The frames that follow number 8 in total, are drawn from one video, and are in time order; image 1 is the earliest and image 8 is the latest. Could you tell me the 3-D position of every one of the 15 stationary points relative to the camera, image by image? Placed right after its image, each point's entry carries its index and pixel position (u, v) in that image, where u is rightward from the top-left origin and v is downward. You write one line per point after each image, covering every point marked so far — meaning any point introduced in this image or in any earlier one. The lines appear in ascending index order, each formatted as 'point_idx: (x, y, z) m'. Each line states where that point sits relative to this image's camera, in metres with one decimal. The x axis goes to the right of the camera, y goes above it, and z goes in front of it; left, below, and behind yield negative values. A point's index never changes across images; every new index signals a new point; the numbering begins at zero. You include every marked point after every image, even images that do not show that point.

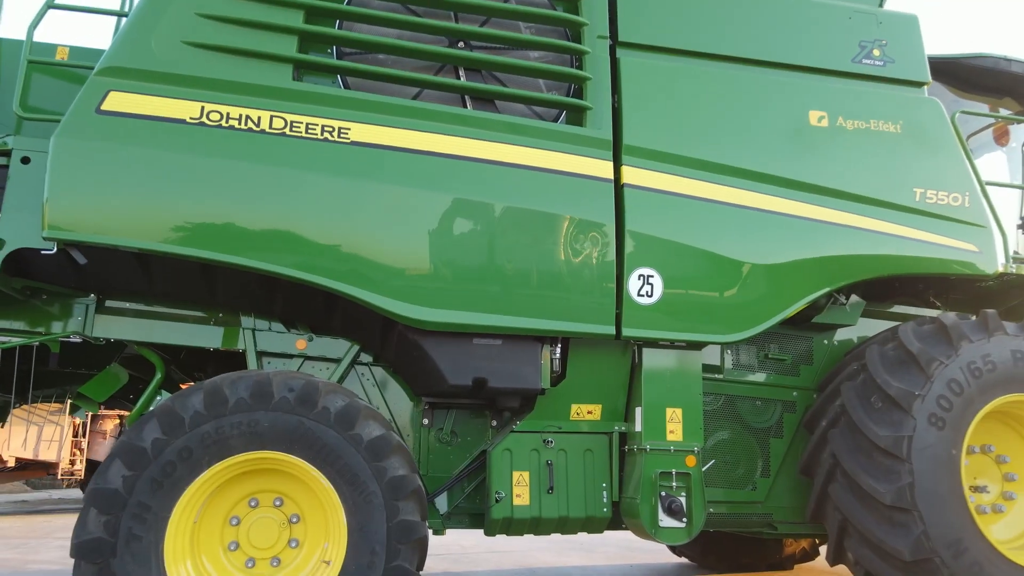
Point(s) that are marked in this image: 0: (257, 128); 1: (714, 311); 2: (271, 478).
0: (-1.1, +0.7, +2.9) m
1: (+1.0, -0.1, +3.2) m
2: (-0.9, -0.7, +2.6) m
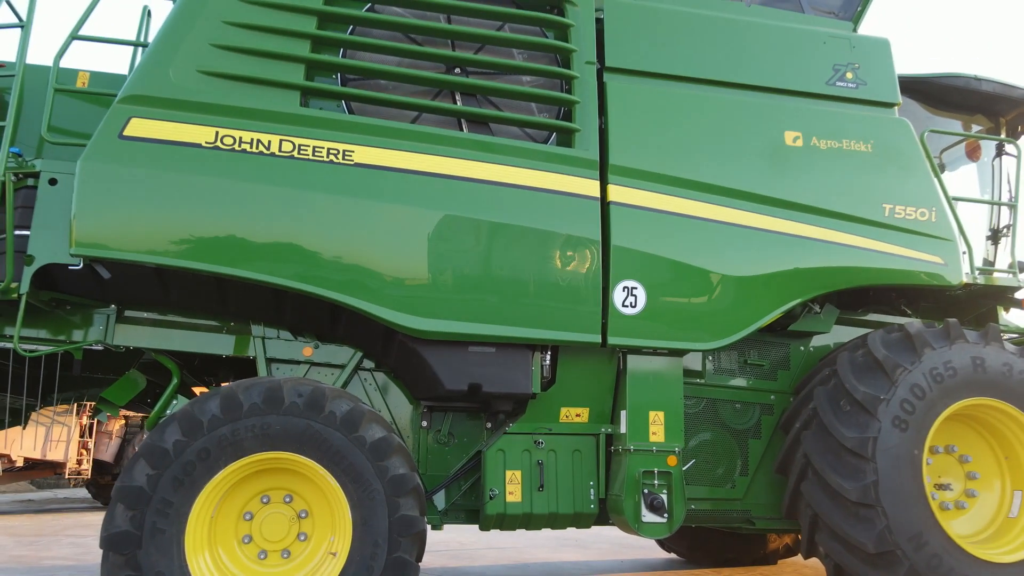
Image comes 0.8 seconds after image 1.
0: (-1.1, +0.6, +3.1) m
1: (+0.9, -0.2, +3.4) m
2: (-1.0, -0.8, +2.8) m
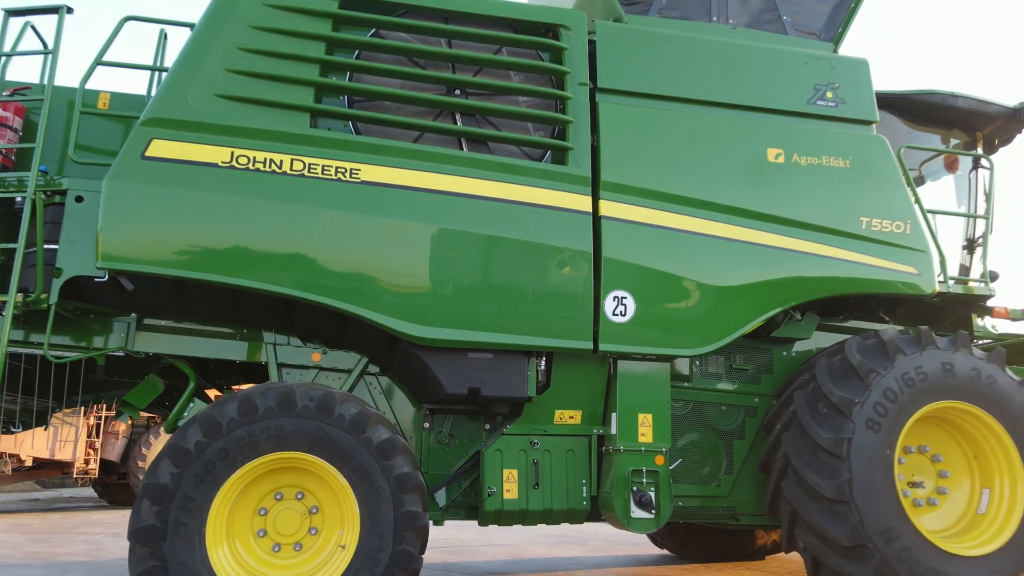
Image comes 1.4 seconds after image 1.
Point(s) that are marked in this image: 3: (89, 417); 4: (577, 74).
0: (-1.1, +0.6, +3.3) m
1: (+0.9, -0.2, +3.6) m
2: (-1.0, -0.8, +3.0) m
3: (-5.4, -1.6, +8.7) m
4: (+0.4, +1.2, +3.8) m
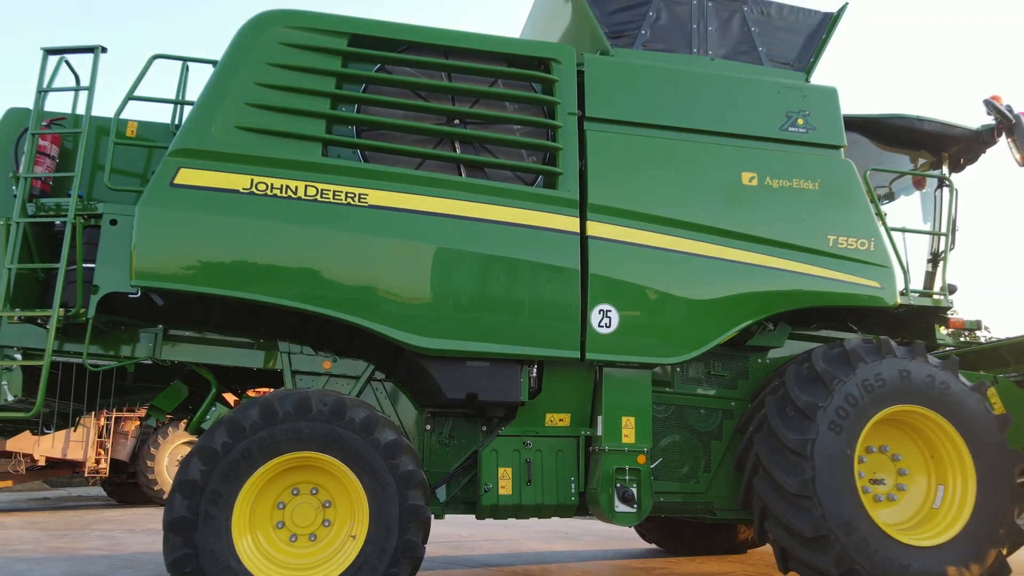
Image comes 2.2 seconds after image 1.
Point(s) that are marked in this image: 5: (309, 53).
0: (-1.2, +0.5, +3.7) m
1: (+0.9, -0.3, +4.0) m
2: (-1.0, -0.9, +3.4) m
3: (-5.4, -1.7, +9.0) m
4: (+0.3, +1.1, +4.1) m
5: (-1.2, +1.3, +3.9) m
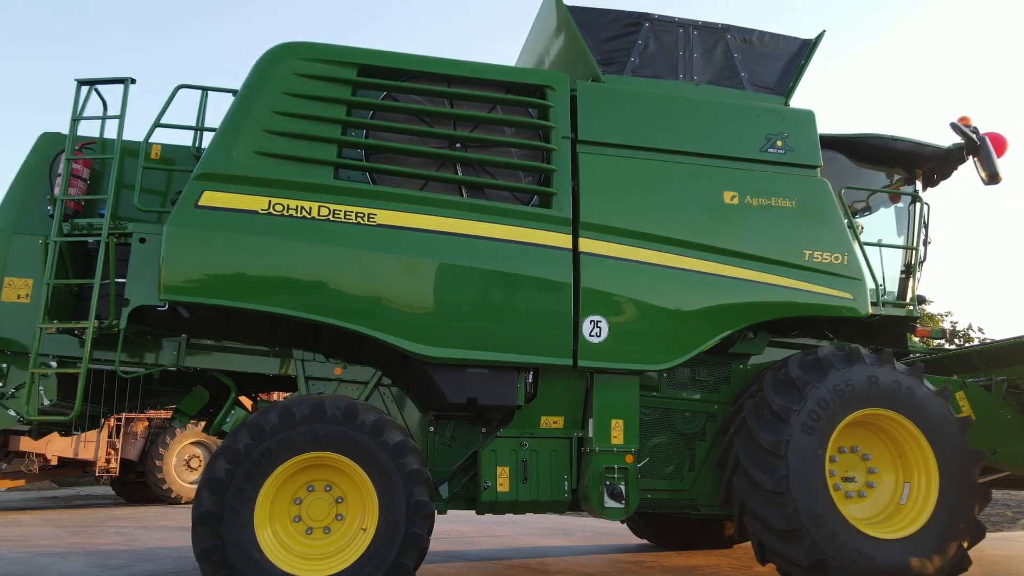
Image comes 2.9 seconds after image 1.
0: (-1.2, +0.4, +4.0) m
1: (+0.9, -0.4, +4.3) m
2: (-1.0, -1.0, +3.7) m
3: (-5.5, -1.8, +9.3) m
4: (+0.3, +1.0, +4.4) m
5: (-1.2, +1.3, +4.2) m
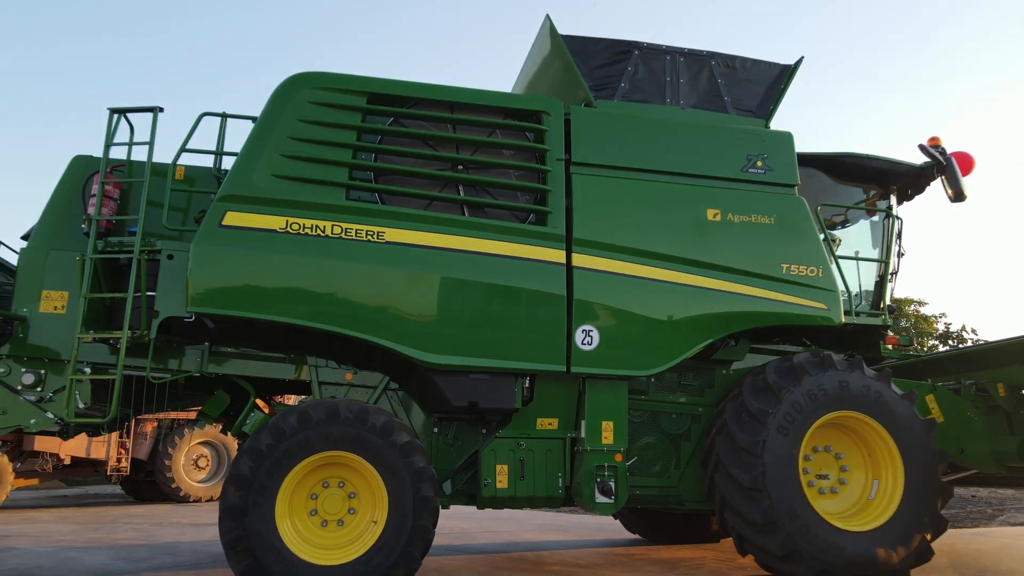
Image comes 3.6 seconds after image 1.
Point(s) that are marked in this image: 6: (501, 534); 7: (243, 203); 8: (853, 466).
0: (-1.2, +0.3, +4.3) m
1: (+0.8, -0.4, +4.6) m
2: (-1.0, -1.1, +4.0) m
3: (-5.5, -1.9, +9.7) m
4: (+0.3, +1.0, +4.8) m
5: (-1.2, +1.2, +4.5) m
6: (-0.1, -2.5, +6.8) m
7: (-1.7, +0.5, +4.3) m
8: (+2.3, -1.2, +4.7) m
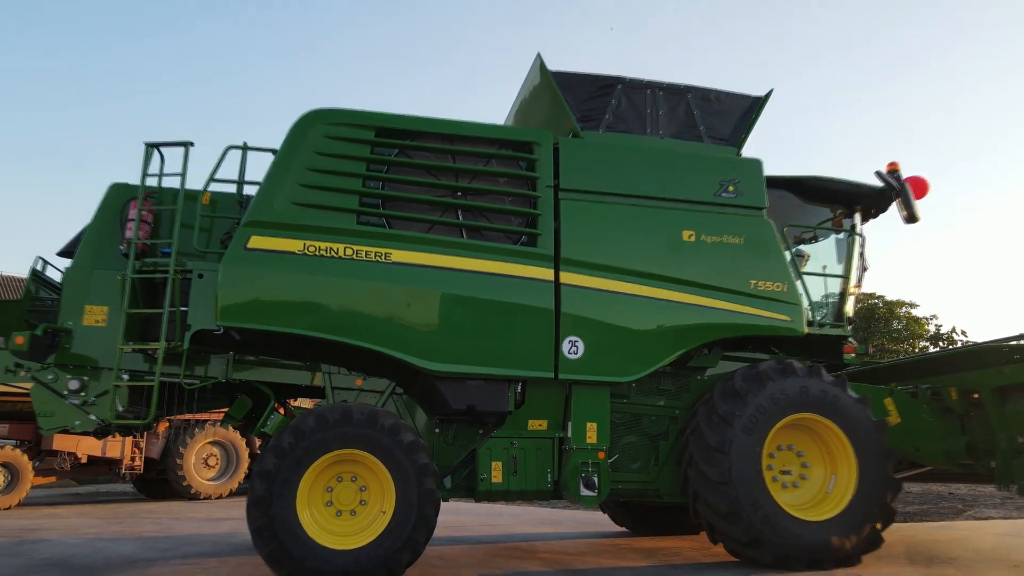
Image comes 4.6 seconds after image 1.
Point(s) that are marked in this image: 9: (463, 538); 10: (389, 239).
0: (-1.2, +0.2, +4.8) m
1: (+0.8, -0.6, +5.1) m
2: (-1.1, -1.2, +4.5) m
3: (-5.5, -2.0, +10.2) m
4: (+0.3, +0.9, +5.3) m
5: (-1.2, +1.1, +5.0) m
6: (-0.2, -2.6, +7.3) m
7: (-1.7, +0.4, +4.8) m
8: (+2.3, -1.3, +5.2) m
9: (-0.5, -2.4, +6.6) m
10: (-0.9, +0.4, +4.9) m
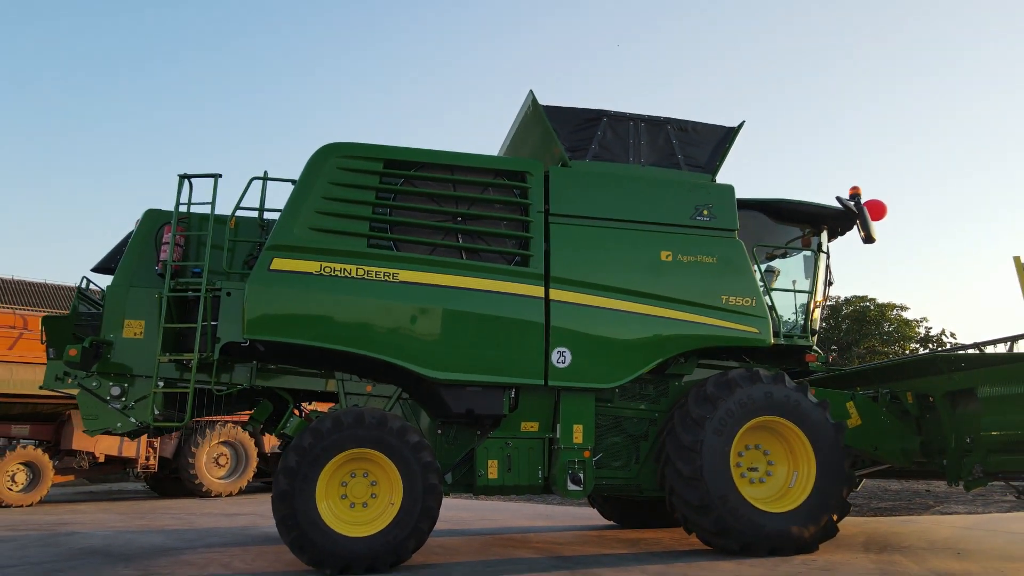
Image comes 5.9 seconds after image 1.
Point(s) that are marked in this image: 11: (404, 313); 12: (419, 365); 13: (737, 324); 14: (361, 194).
0: (-1.3, +0.1, +5.4) m
1: (+0.8, -0.7, +5.7) m
2: (-1.1, -1.3, +5.1) m
3: (-5.6, -2.1, +10.8) m
4: (+0.2, +0.7, +5.9) m
5: (-1.3, +0.9, +5.6) m
6: (-0.2, -2.7, +7.9) m
7: (-1.8, +0.3, +5.4) m
8: (+2.2, -1.5, +5.8) m
9: (-0.5, -2.5, +7.2) m
10: (-0.9, +0.2, +5.5) m
11: (-0.9, -0.2, +5.4) m
12: (-0.7, -0.6, +5.4) m
13: (+2.0, -0.3, +6.0) m
14: (-1.2, +0.8, +5.6) m
